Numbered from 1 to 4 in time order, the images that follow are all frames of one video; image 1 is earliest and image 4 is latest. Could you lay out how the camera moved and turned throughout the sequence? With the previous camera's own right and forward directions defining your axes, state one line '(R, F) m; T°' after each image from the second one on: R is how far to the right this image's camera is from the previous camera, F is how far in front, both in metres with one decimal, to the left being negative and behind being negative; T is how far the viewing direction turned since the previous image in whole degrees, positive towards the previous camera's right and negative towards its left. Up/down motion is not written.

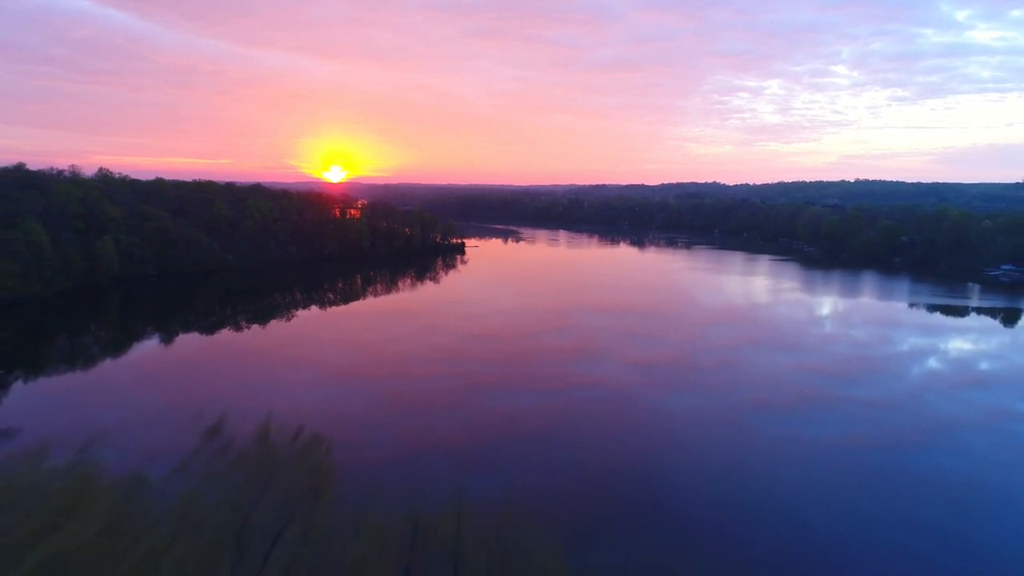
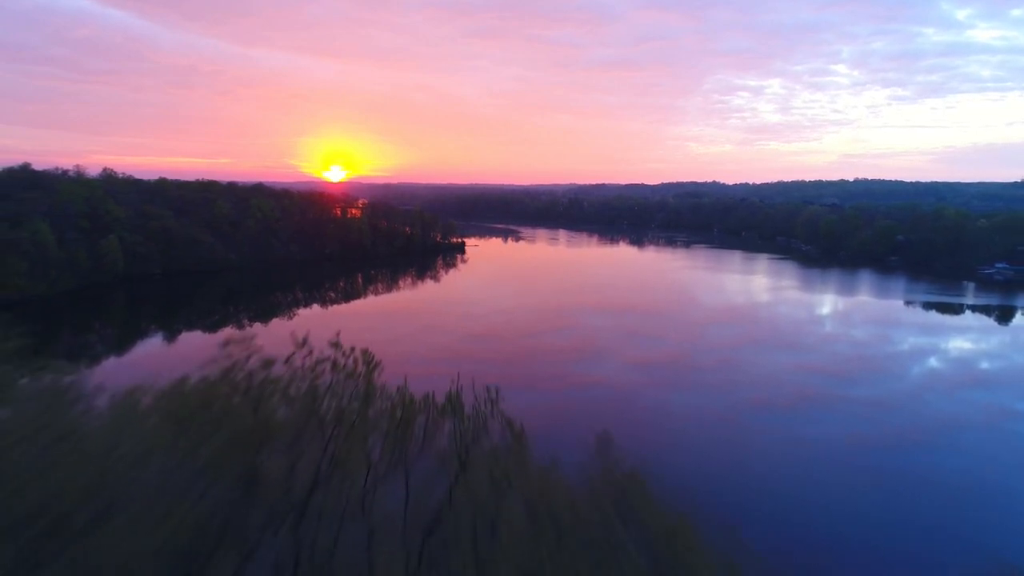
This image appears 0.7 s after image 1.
(0.0, -0.5) m; 0°
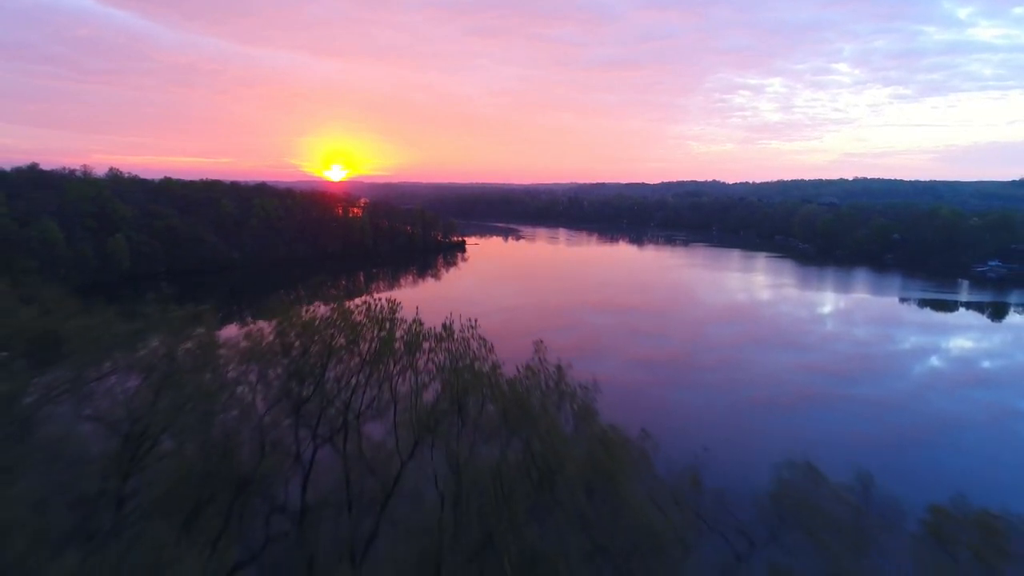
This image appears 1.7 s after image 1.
(+0.1, -0.9) m; 0°
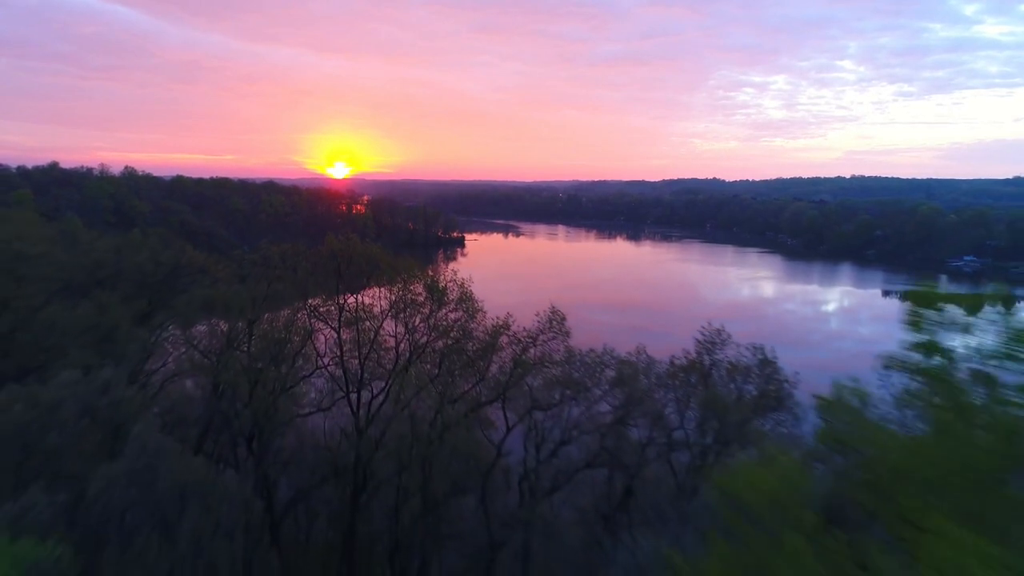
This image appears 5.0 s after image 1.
(+0.7, -2.9) m; 0°
